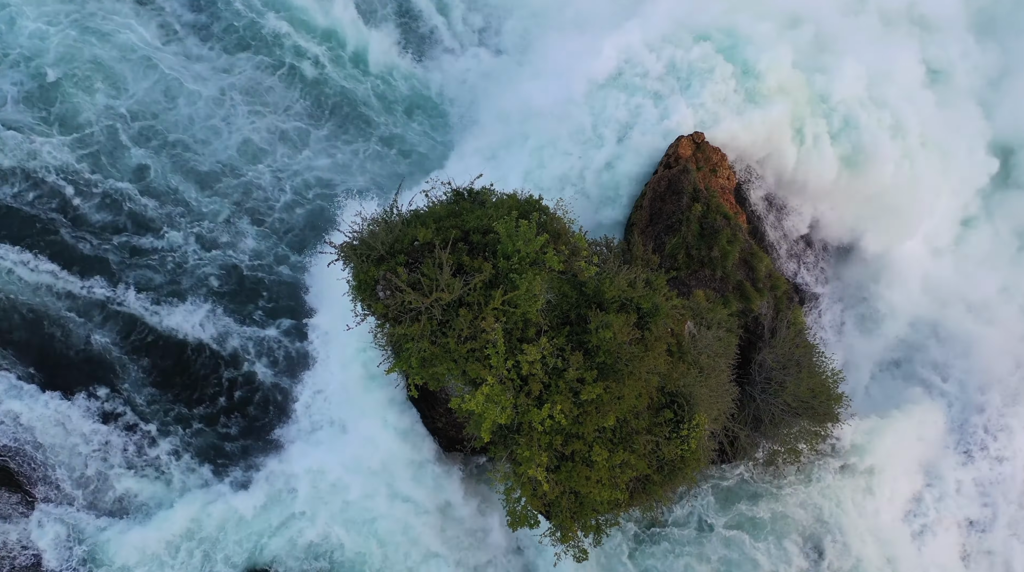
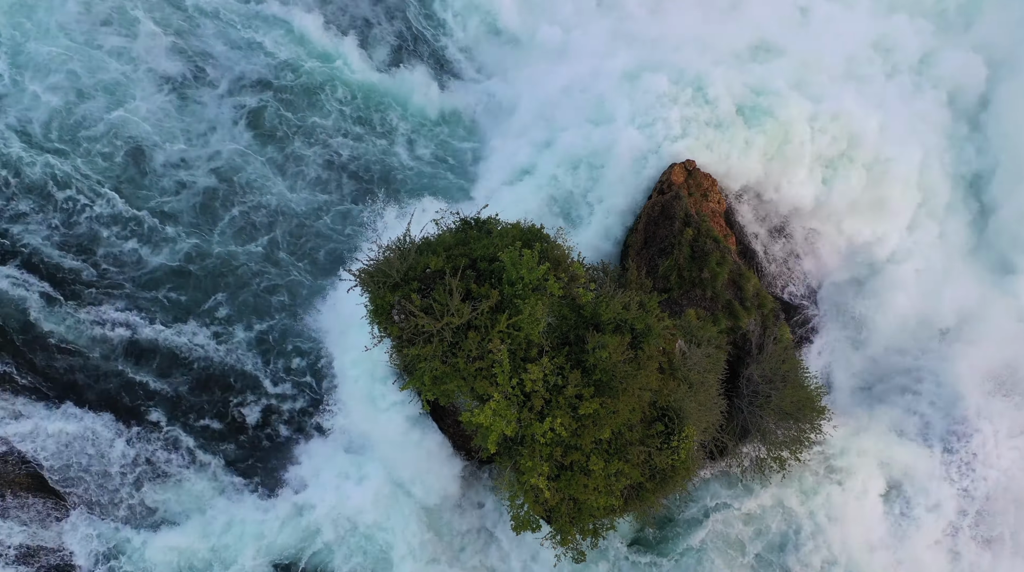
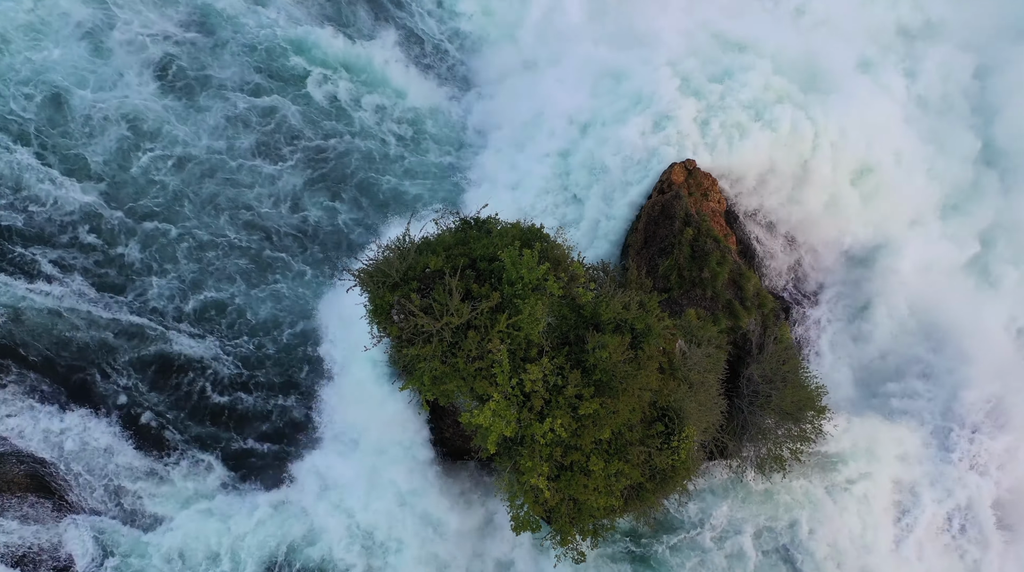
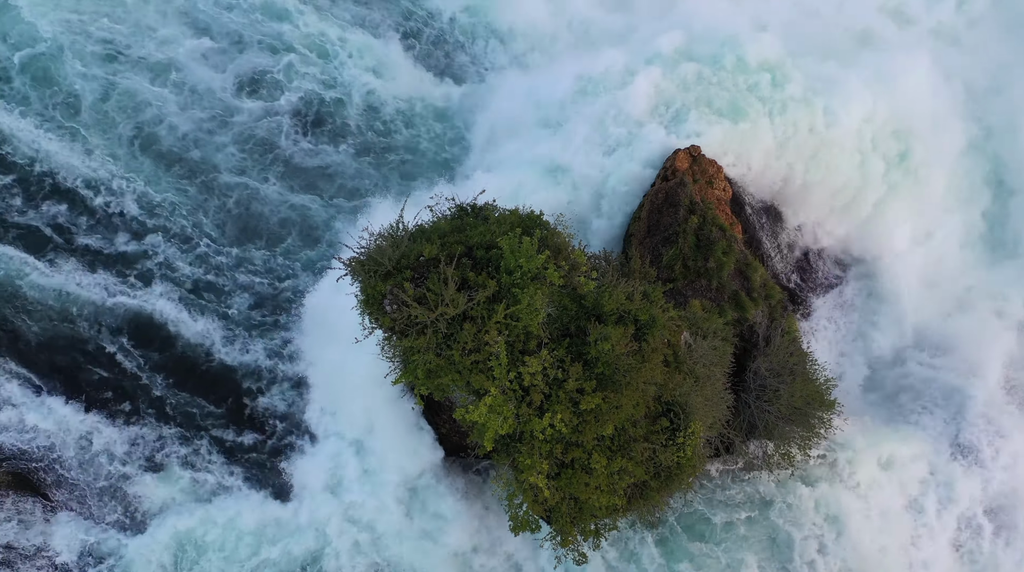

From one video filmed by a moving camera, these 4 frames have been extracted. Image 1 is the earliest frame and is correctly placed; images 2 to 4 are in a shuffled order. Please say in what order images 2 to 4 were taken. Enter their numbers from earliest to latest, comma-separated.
4, 3, 2
